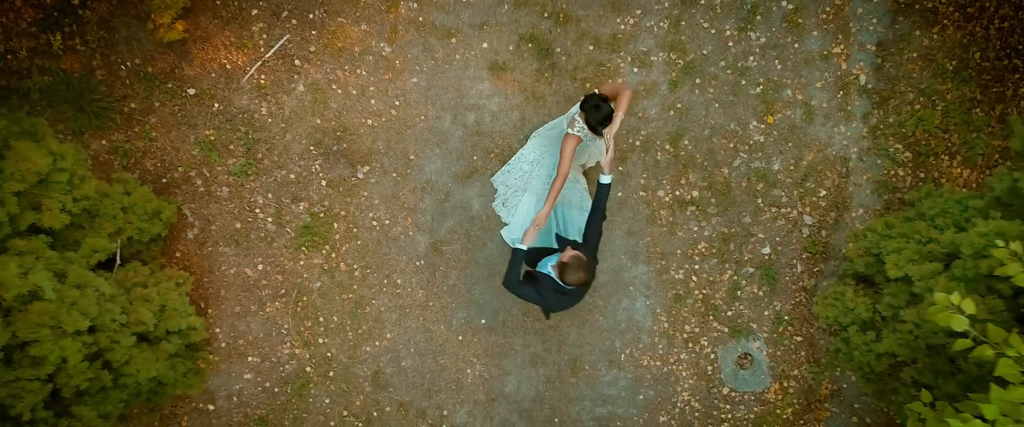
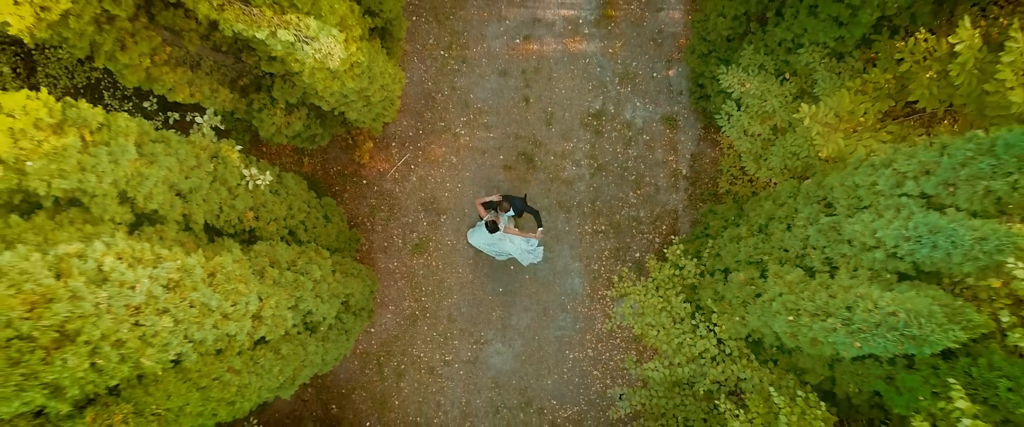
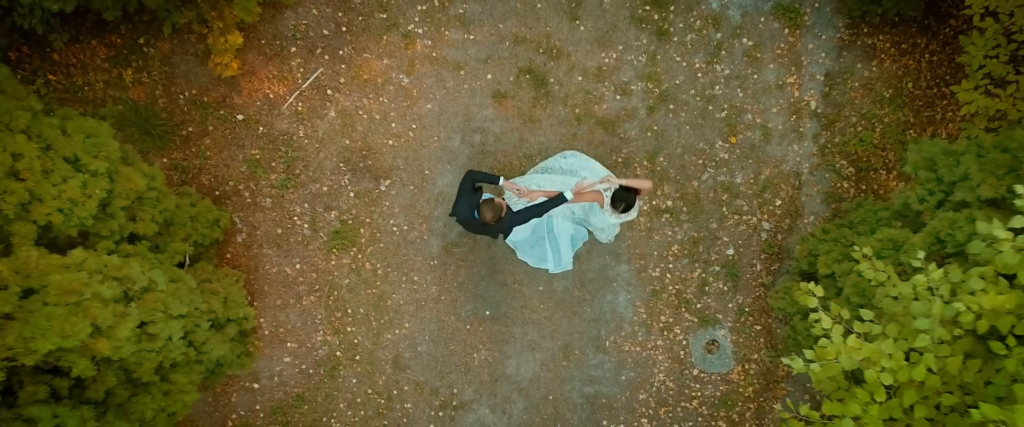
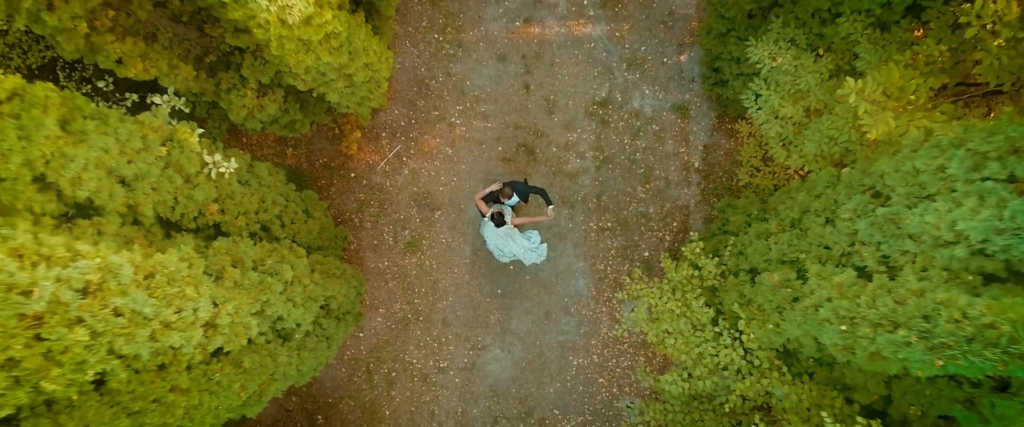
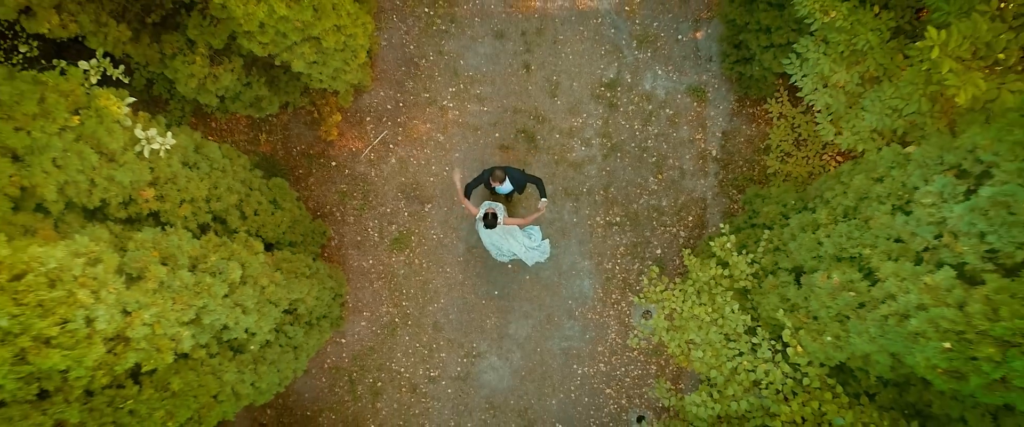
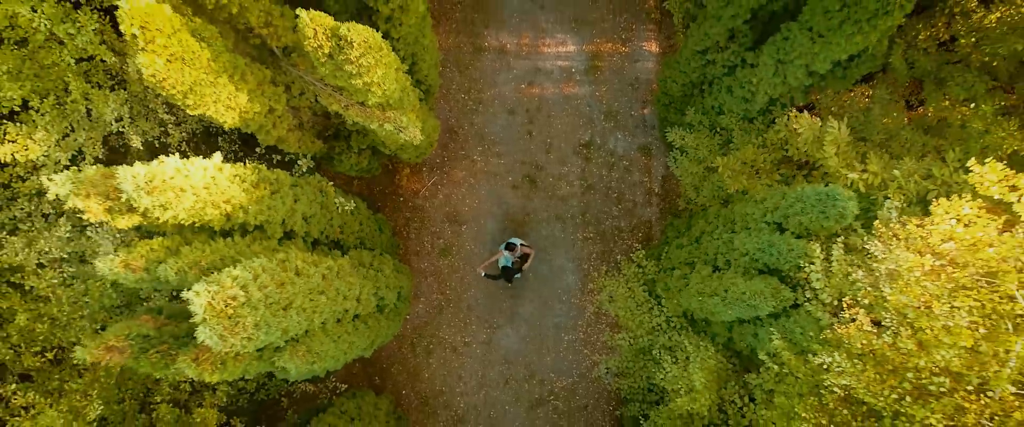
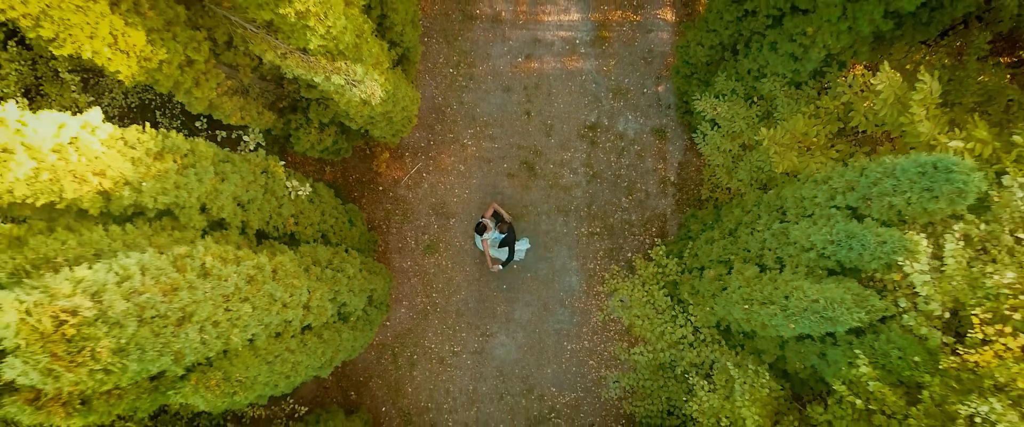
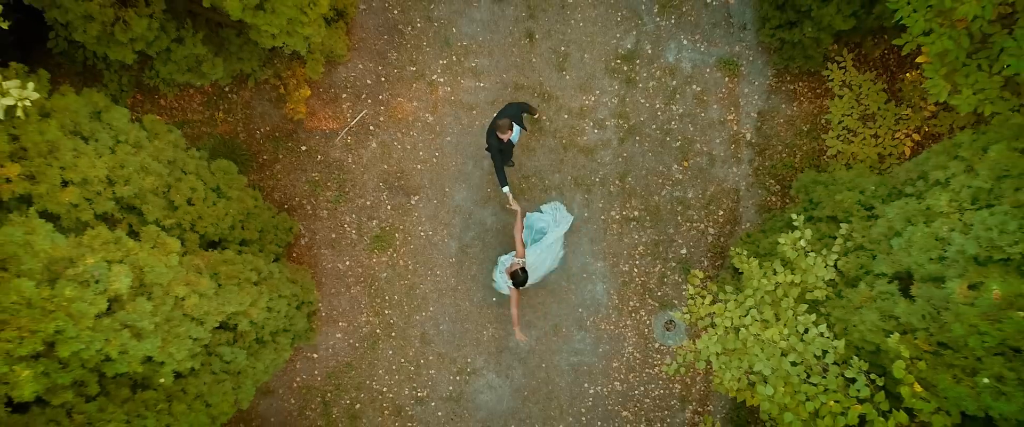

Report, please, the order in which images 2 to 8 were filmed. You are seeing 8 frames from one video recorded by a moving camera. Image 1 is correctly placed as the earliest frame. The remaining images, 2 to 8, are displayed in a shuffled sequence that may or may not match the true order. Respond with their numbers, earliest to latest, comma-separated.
3, 8, 5, 4, 2, 7, 6
